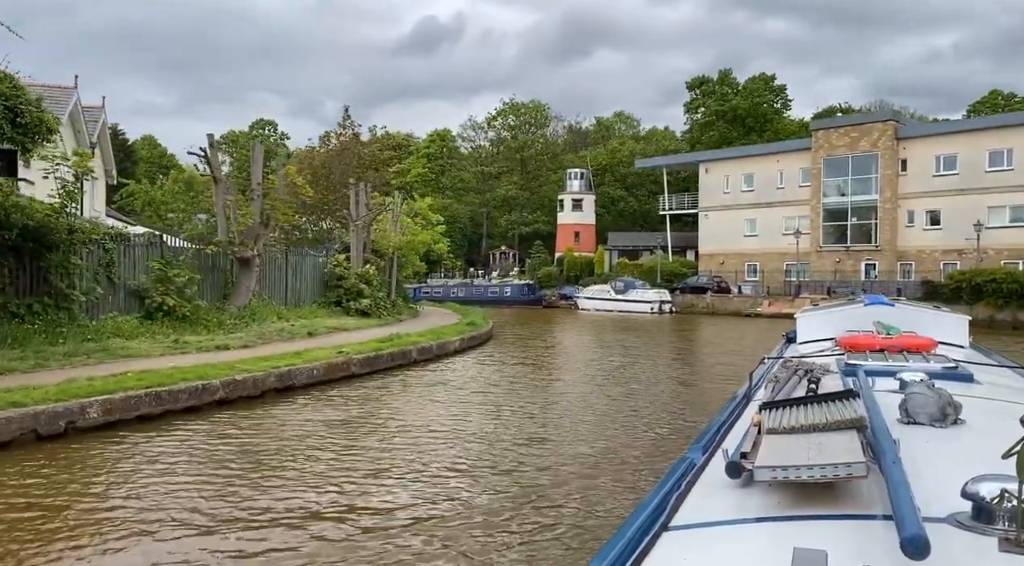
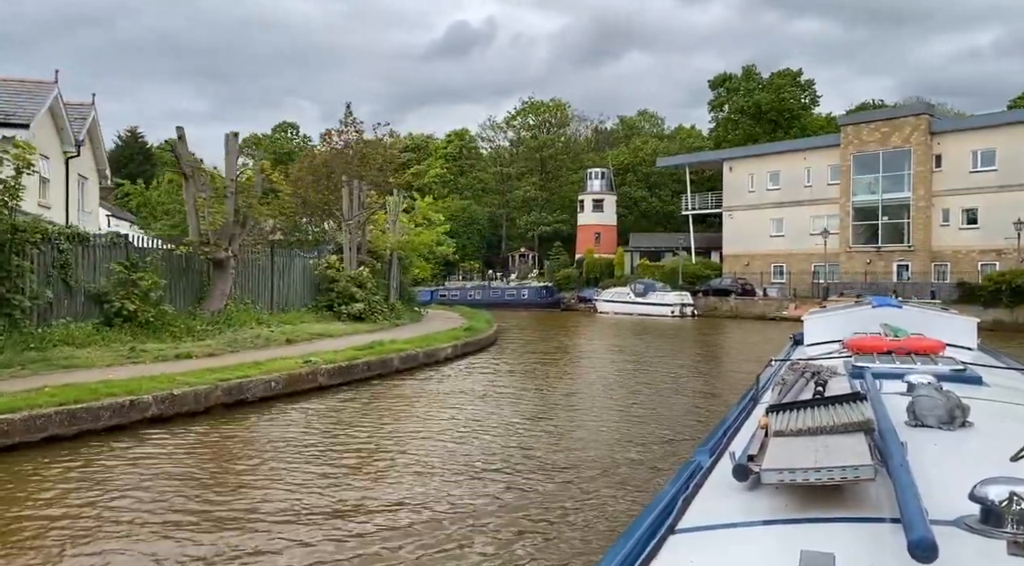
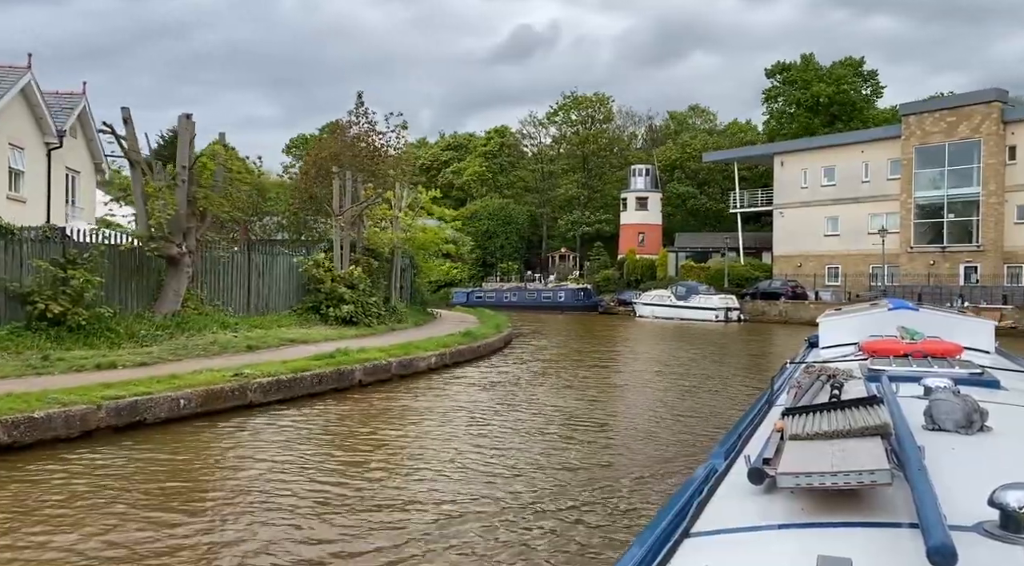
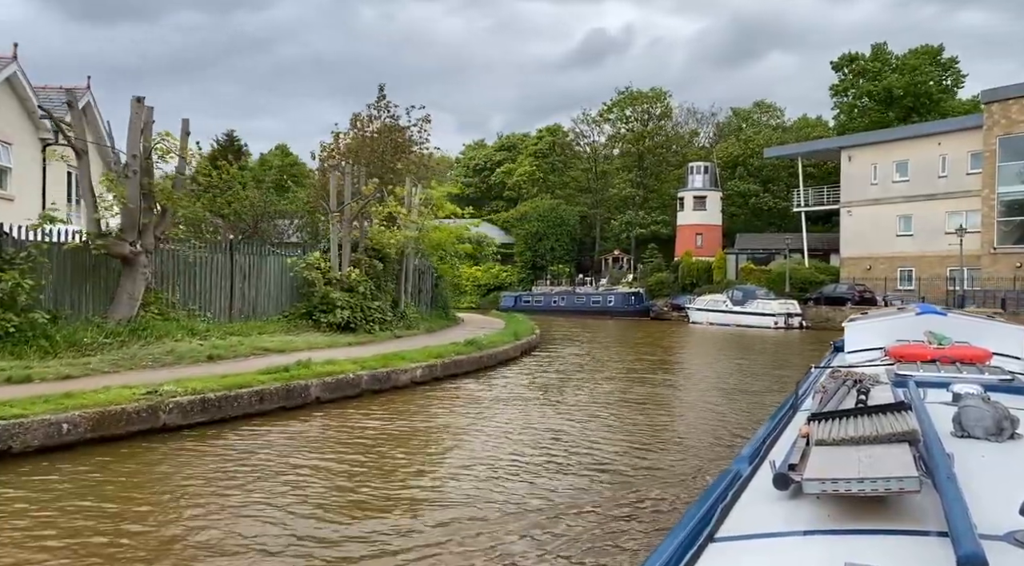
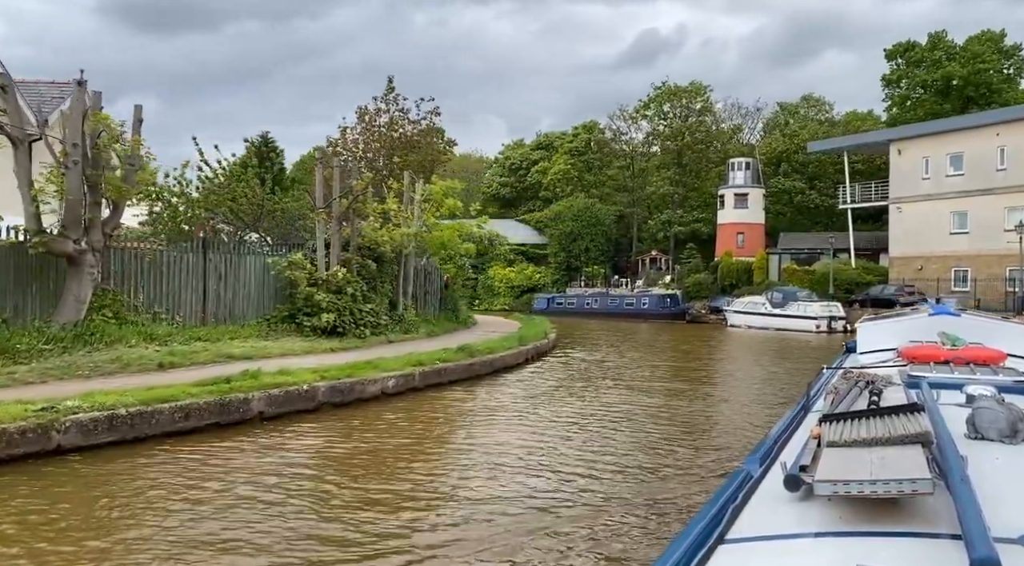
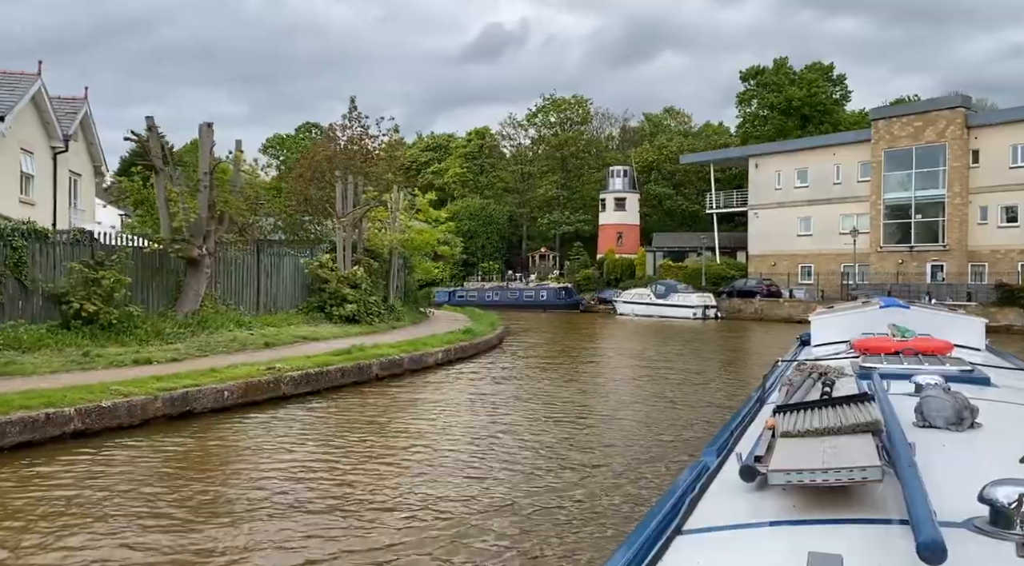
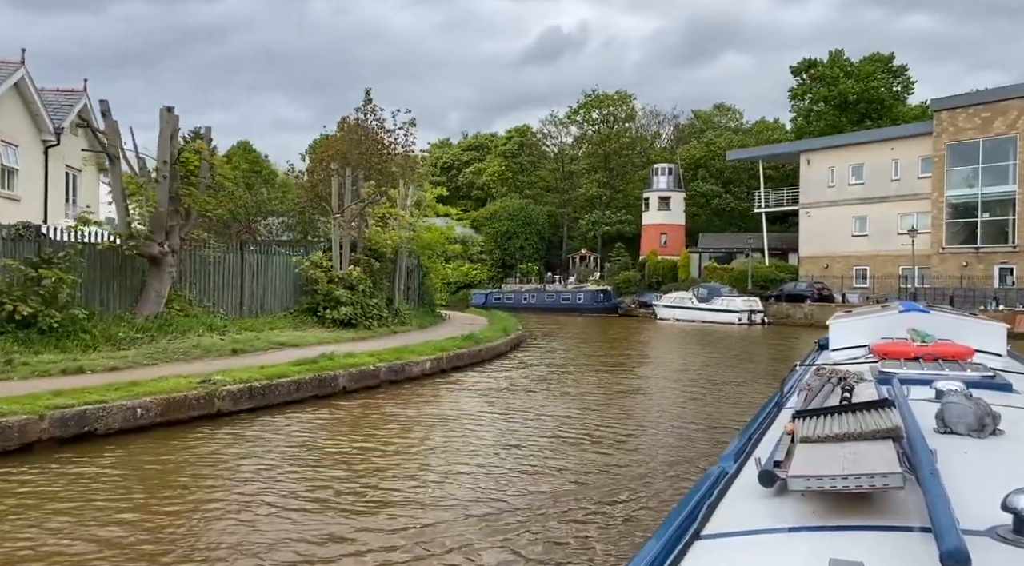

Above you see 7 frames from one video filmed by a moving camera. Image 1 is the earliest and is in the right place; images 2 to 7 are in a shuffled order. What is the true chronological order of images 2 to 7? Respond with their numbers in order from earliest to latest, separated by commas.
2, 6, 3, 7, 4, 5
